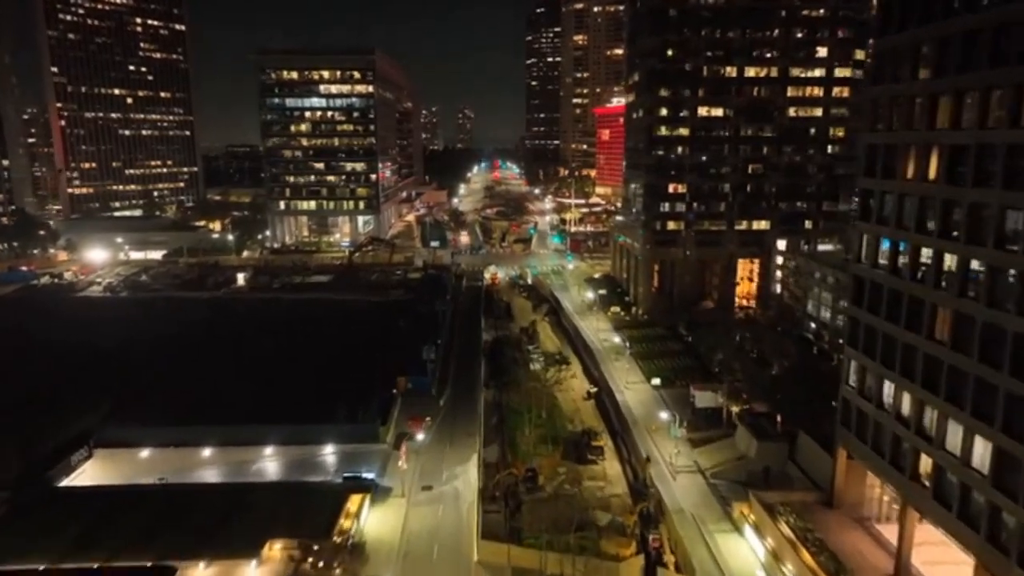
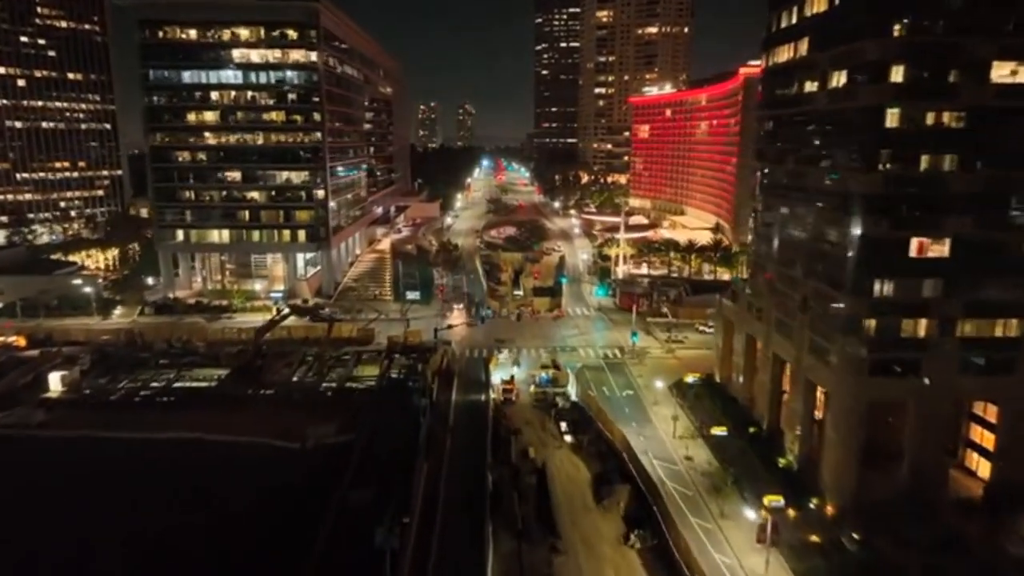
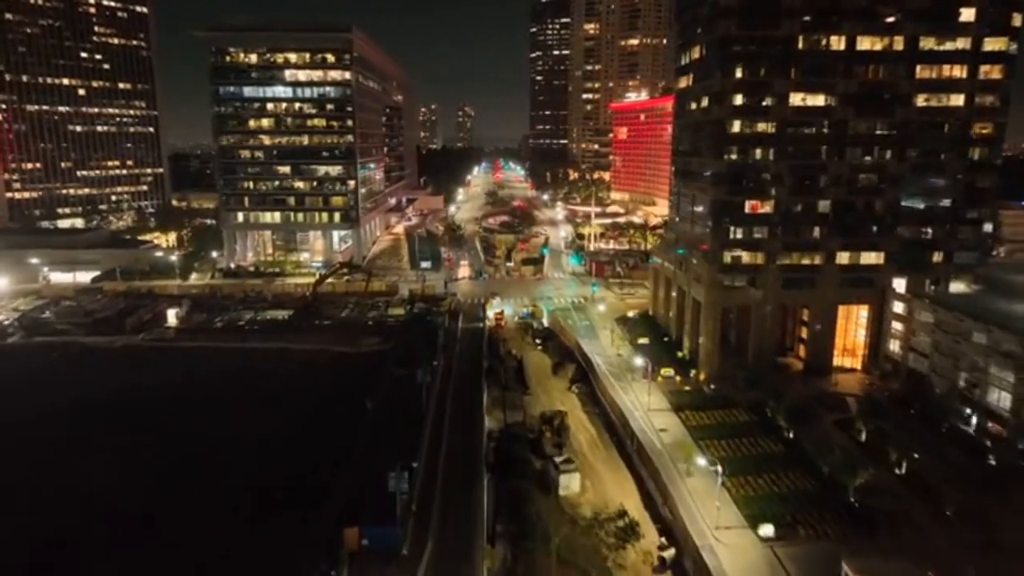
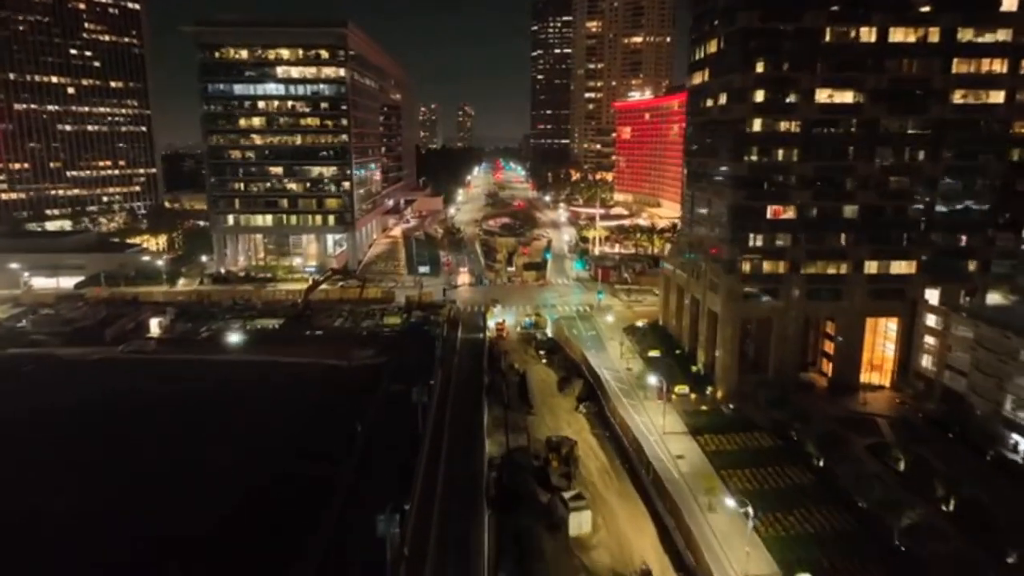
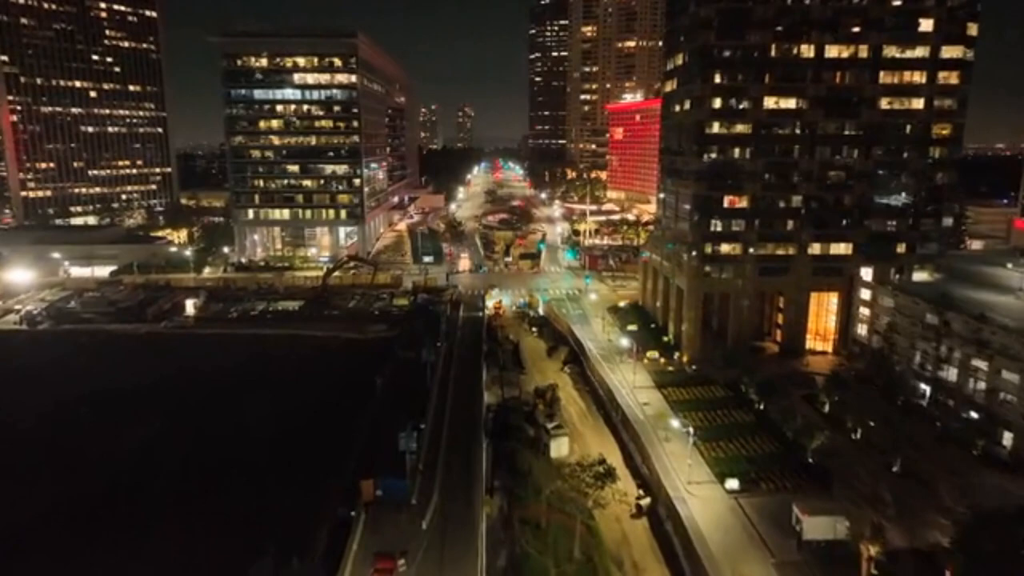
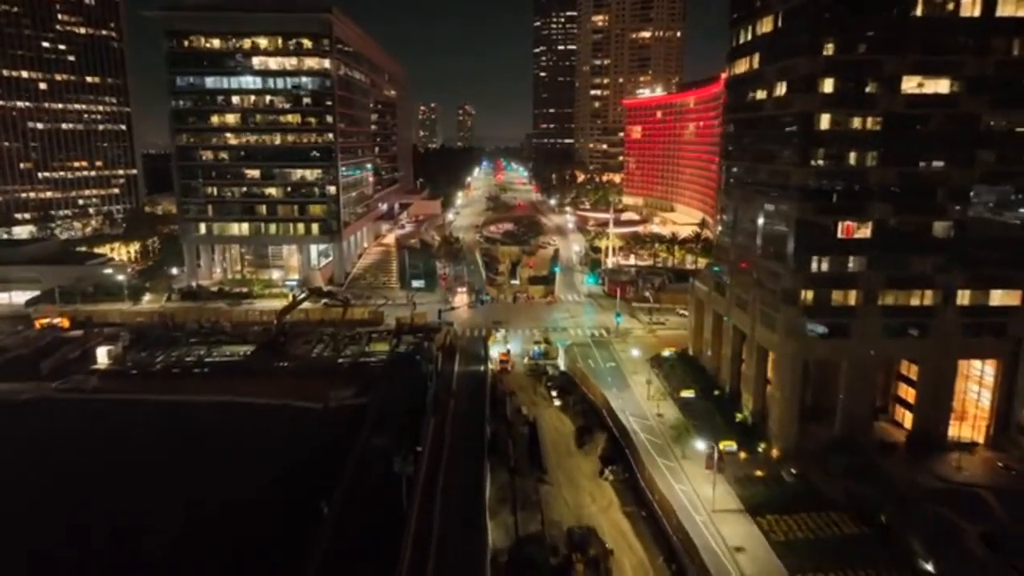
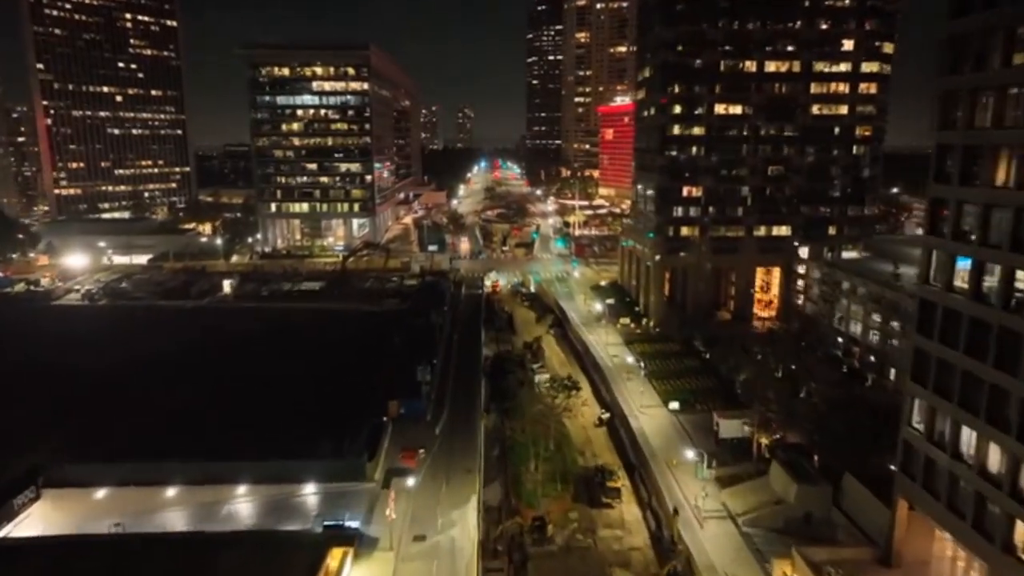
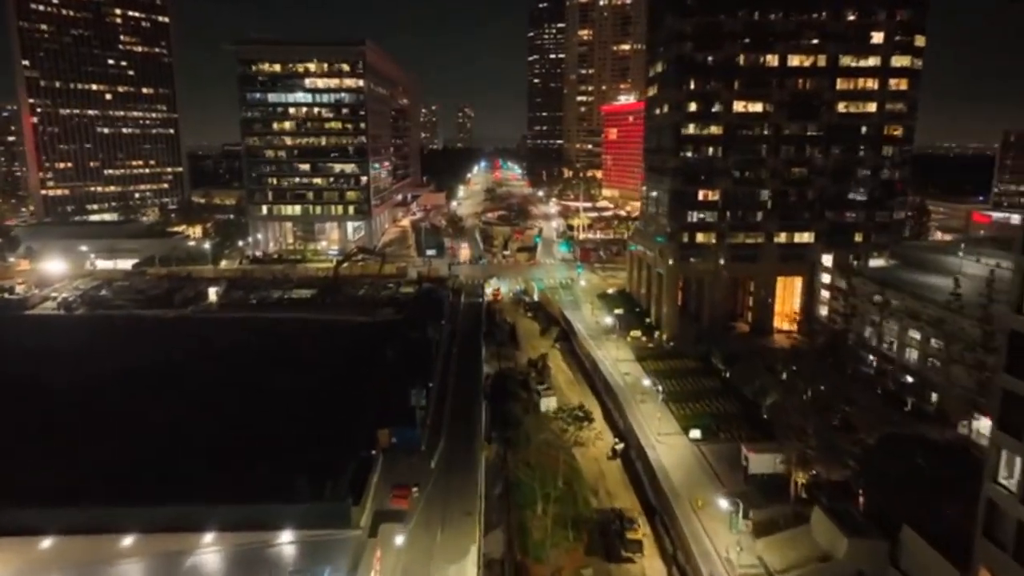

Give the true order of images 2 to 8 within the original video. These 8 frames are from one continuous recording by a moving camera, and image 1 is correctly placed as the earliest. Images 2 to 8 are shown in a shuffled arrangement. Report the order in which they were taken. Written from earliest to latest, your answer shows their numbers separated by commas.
7, 8, 5, 3, 4, 6, 2
